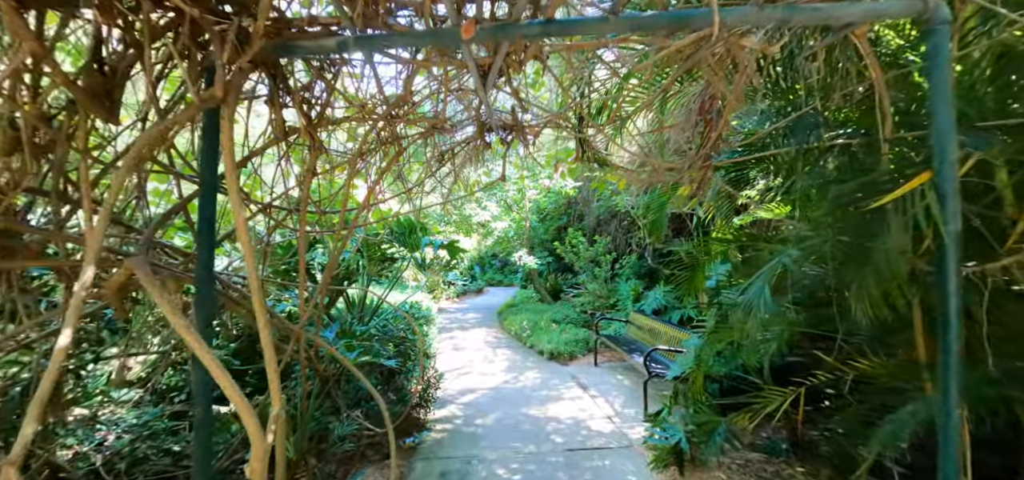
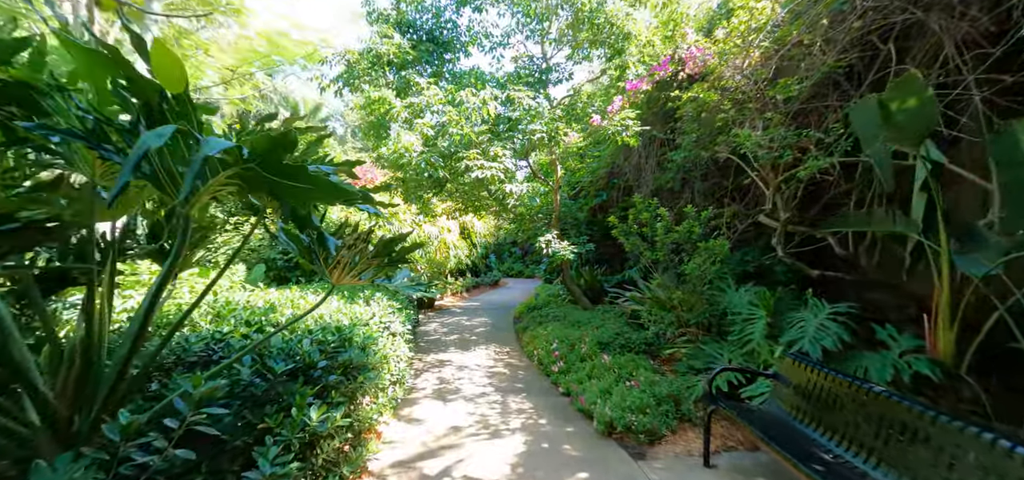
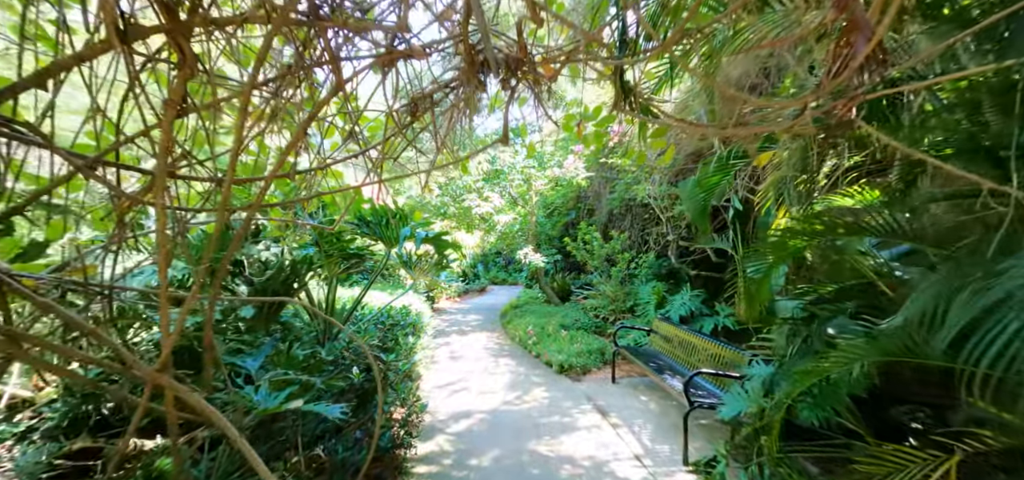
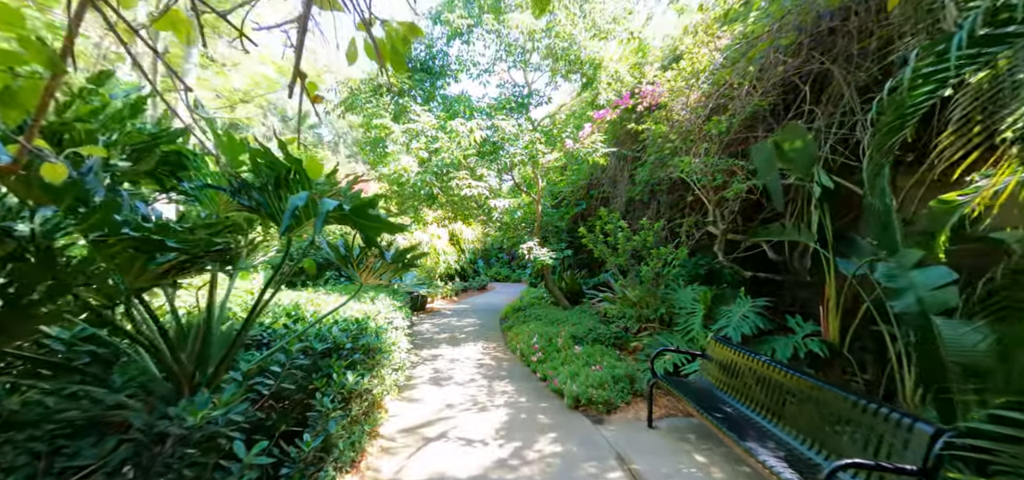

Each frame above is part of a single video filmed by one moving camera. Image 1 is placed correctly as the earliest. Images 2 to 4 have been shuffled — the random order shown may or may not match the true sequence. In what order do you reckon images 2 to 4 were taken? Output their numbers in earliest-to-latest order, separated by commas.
3, 4, 2
